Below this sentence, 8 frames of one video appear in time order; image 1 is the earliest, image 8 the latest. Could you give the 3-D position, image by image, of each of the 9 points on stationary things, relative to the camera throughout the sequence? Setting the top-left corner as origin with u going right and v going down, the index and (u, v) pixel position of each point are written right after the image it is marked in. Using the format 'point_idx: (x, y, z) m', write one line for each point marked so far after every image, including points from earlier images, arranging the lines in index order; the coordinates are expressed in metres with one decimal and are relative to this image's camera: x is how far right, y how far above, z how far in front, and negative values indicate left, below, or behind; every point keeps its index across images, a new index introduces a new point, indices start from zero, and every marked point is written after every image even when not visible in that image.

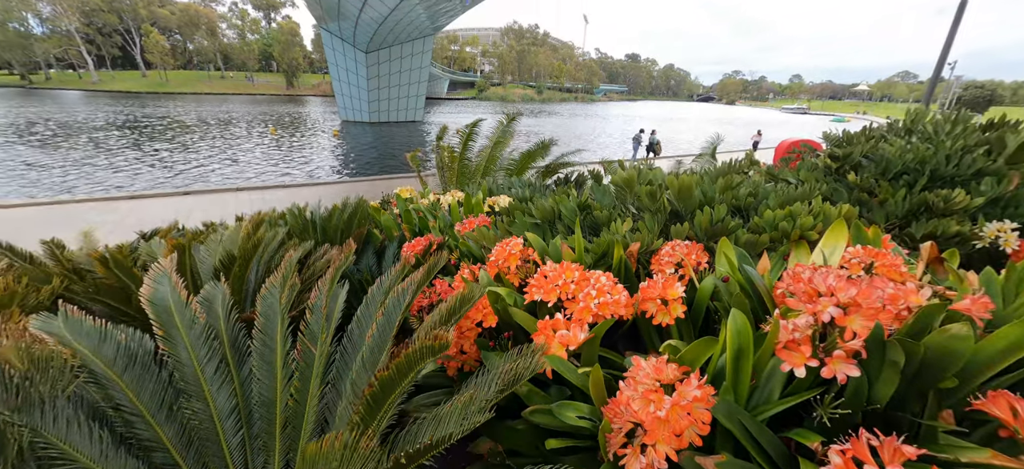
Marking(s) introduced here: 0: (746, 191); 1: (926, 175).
0: (+1.3, +0.2, +2.0) m
1: (+2.5, +0.4, +2.3) m
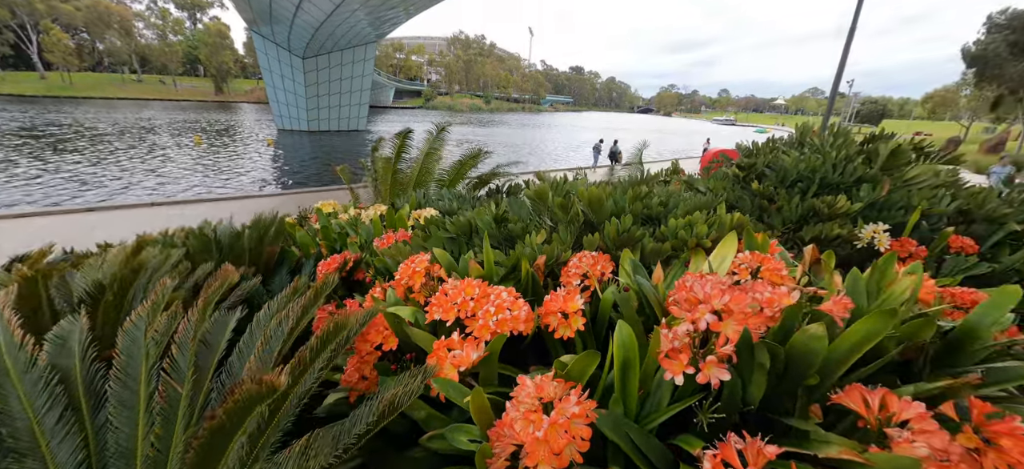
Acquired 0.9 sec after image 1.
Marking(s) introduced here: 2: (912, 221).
0: (+0.8, +0.2, +2.1) m
1: (+2.0, +0.3, +2.5) m
2: (+2.4, +0.1, +2.2) m
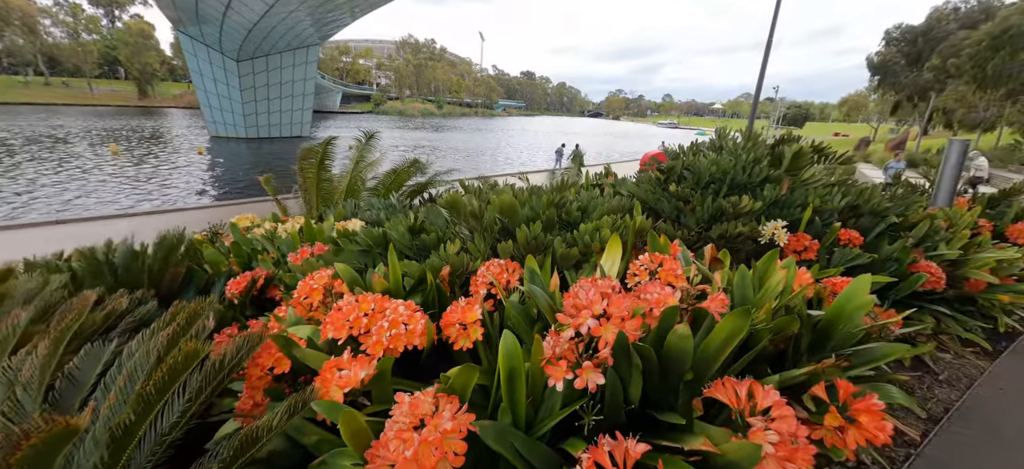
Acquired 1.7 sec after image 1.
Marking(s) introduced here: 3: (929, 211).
0: (+0.4, +0.2, +2.2) m
1: (+1.5, +0.4, +2.7) m
2: (+1.9, +0.1, +2.4) m
3: (+3.2, +0.2, +3.0) m
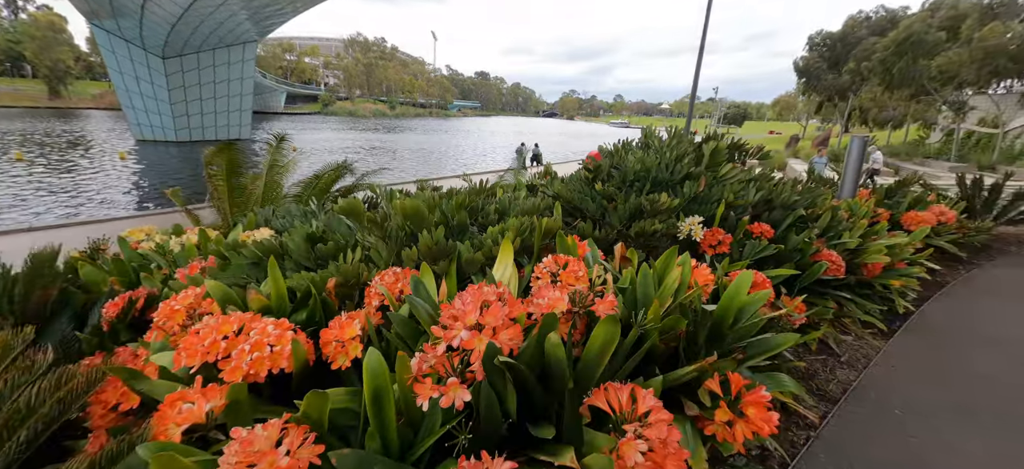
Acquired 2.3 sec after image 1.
0: (-0.1, +0.1, +2.1) m
1: (+1.0, +0.4, +2.7) m
2: (+1.4, +0.2, +2.5) m
3: (+2.7, +0.3, +3.2) m
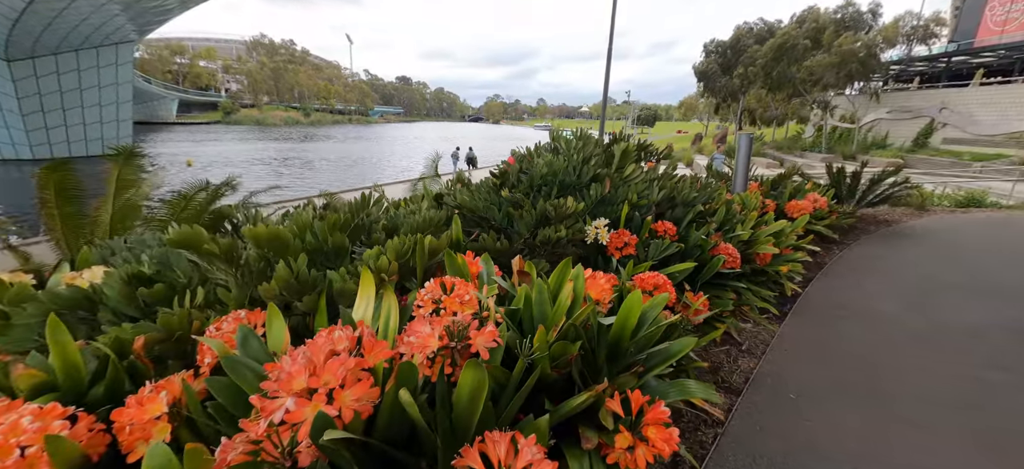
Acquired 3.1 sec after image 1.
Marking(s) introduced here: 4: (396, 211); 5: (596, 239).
0: (-0.7, 0.0, +1.9) m
1: (+0.3, +0.3, +2.7) m
2: (+0.8, +0.1, +2.5) m
3: (+1.9, +0.3, +3.4) m
4: (-0.7, +0.1, +2.2) m
5: (+0.5, 0.0, +2.3) m
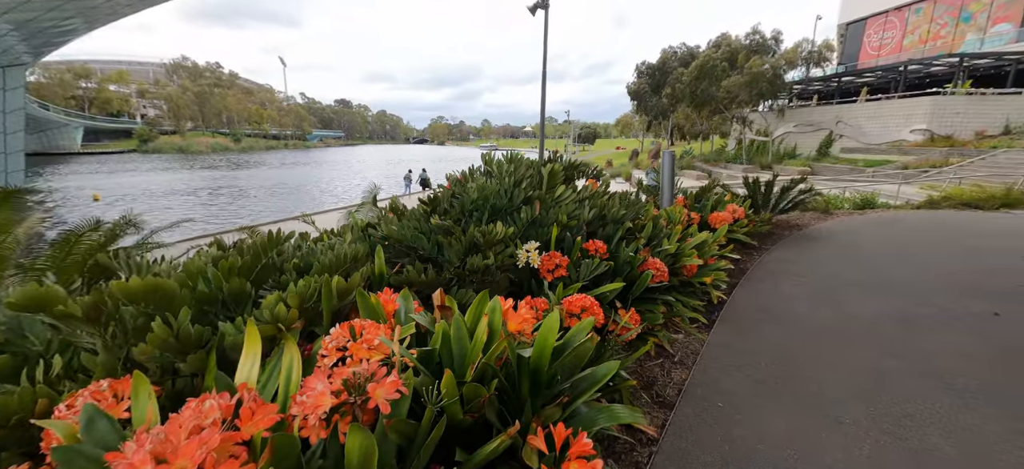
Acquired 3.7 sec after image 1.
0: (-1.0, -0.1, +1.7) m
1: (-0.2, +0.2, +2.7) m
2: (+0.3, 0.0, +2.5) m
3: (+1.3, +0.2, +3.5) m
4: (-1.1, -0.1, +2.1) m
5: (+0.1, -0.2, +2.3) m
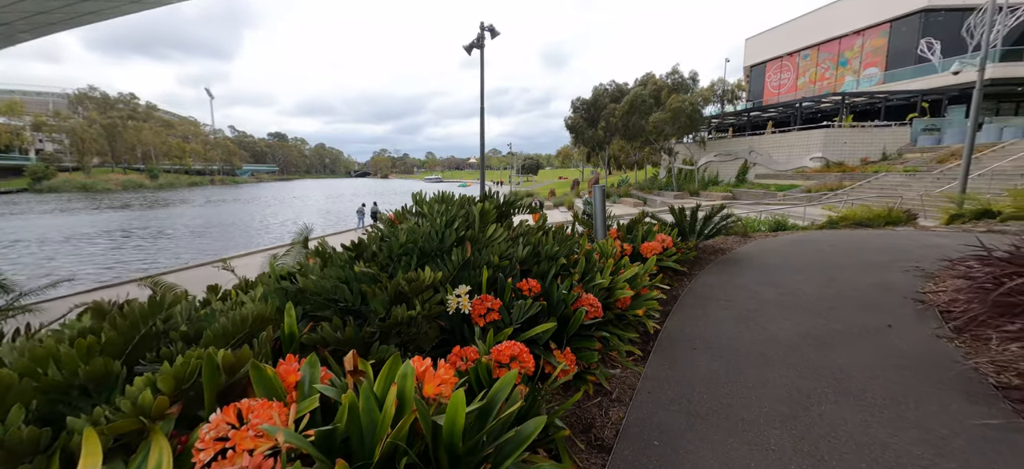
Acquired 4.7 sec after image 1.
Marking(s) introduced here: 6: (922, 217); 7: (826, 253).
0: (-1.4, -0.4, +1.5) m
1: (-0.6, -0.1, +2.6) m
2: (-0.1, -0.3, +2.5) m
3: (+0.7, -0.1, +3.6) m
4: (-1.5, -0.4, +1.9) m
5: (-0.3, -0.4, +2.2) m
6: (+11.8, +0.5, +10.9) m
7: (+4.8, -0.3, +5.8) m
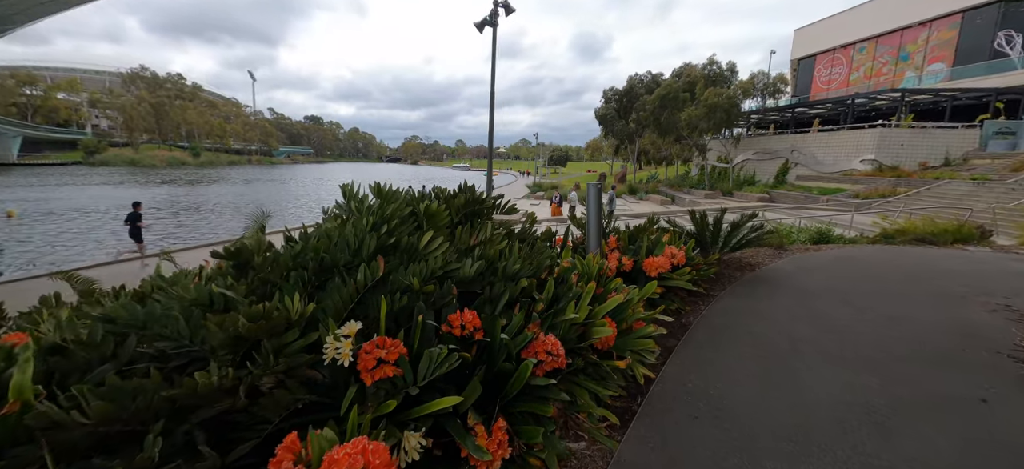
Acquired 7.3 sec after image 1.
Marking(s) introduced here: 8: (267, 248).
0: (-1.8, -0.4, +0.9) m
1: (-1.0, -0.2, +1.9) m
2: (-0.5, -0.3, +1.8) m
3: (+0.4, -0.2, +2.8) m
4: (-1.9, -0.4, +1.2) m
5: (-0.7, -0.5, +1.5) m
6: (+12.0, 0.0, +9.3) m
7: (+4.6, -0.5, +4.7) m
8: (-1.4, -0.1, +2.2) m
